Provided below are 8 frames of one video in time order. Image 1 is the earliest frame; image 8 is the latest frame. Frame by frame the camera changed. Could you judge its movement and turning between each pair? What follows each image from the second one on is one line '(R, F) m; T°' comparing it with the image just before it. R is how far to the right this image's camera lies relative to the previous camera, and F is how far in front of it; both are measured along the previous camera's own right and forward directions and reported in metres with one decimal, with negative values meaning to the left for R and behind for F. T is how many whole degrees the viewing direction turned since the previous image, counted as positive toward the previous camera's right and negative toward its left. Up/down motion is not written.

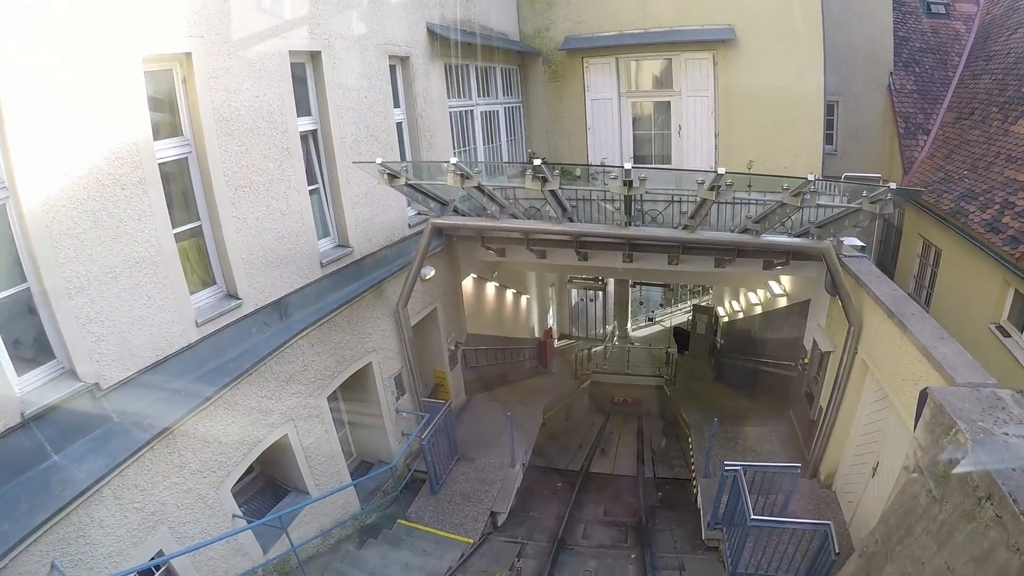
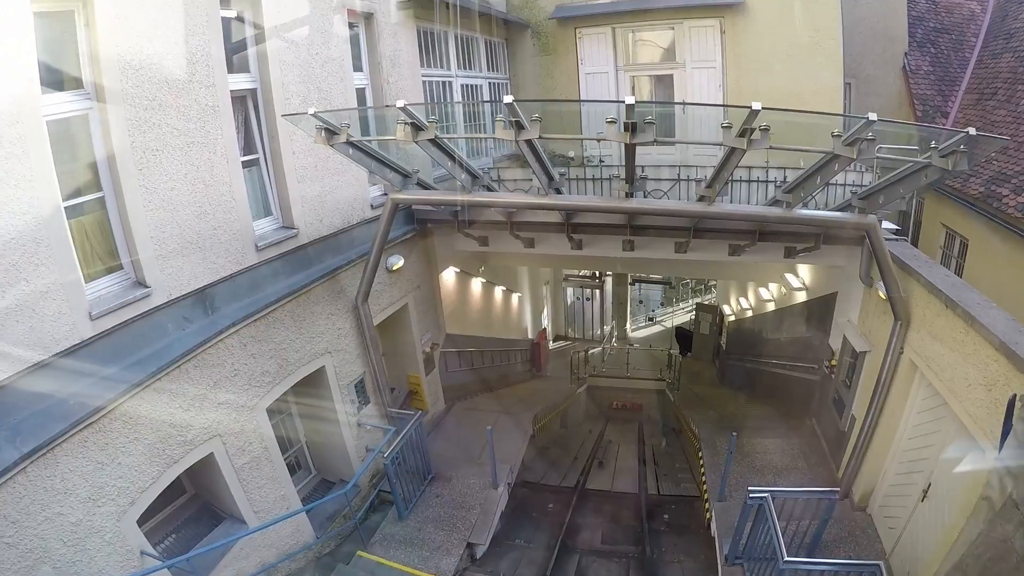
(+0.1, +0.8) m; 0°
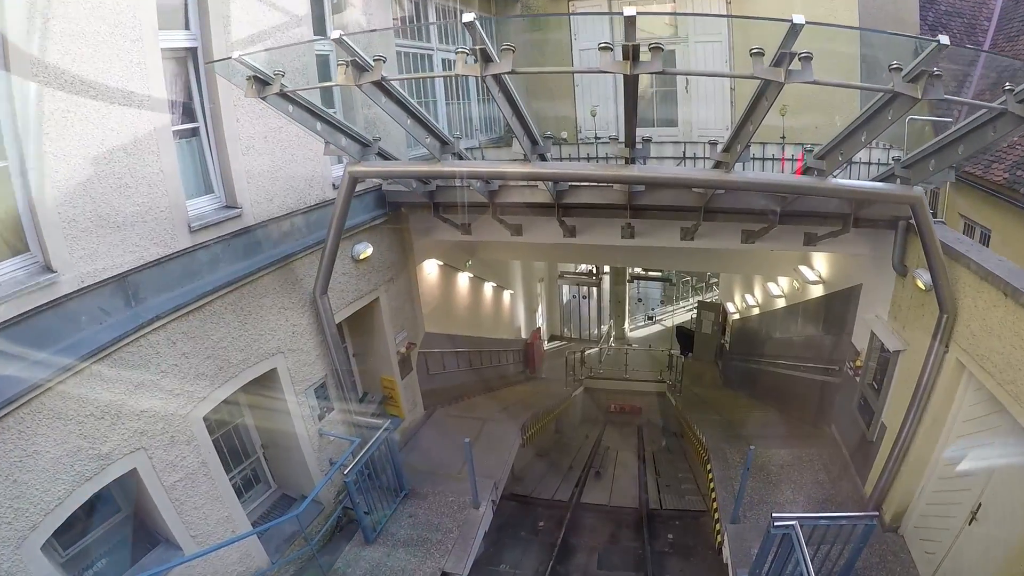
(+0.1, +0.6) m; 0°
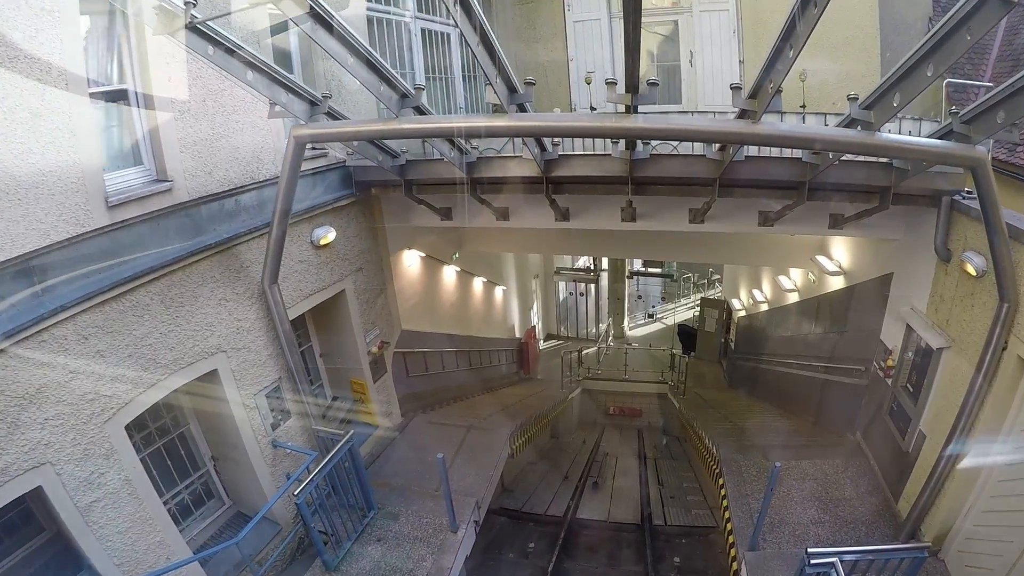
(+0.1, +0.6) m; 0°
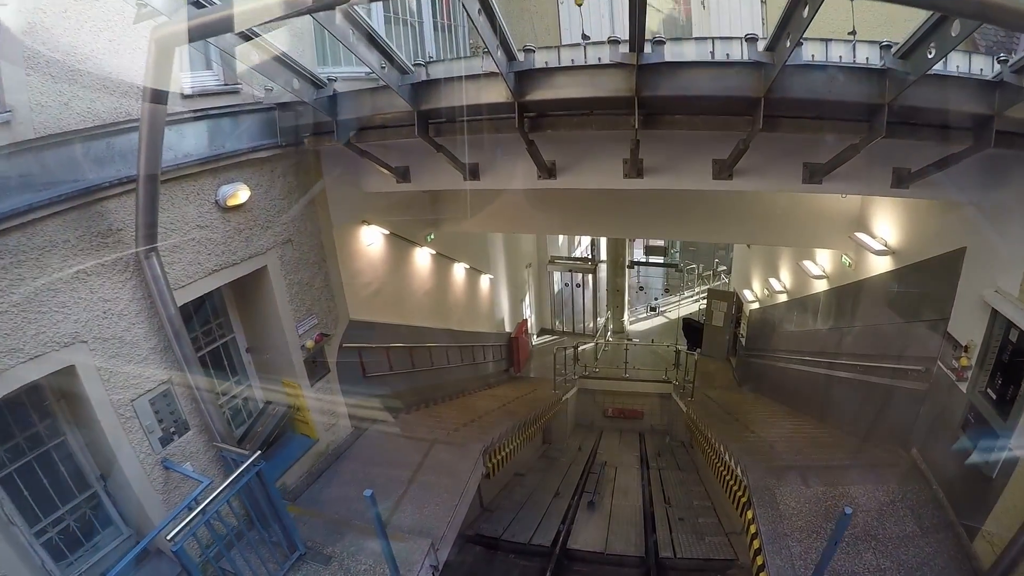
(+0.1, +0.9) m; 0°
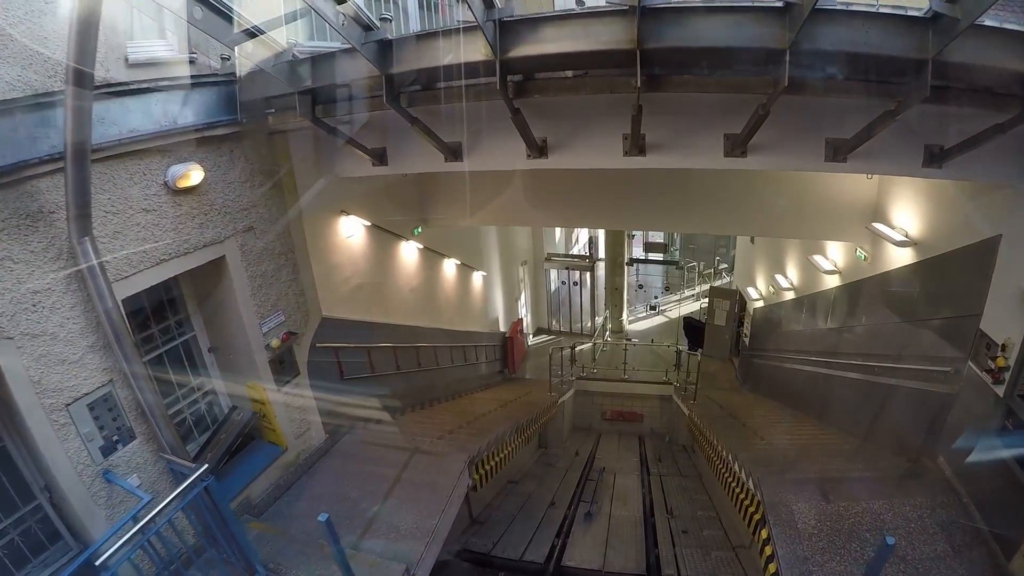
(0.0, +0.3) m; 0°
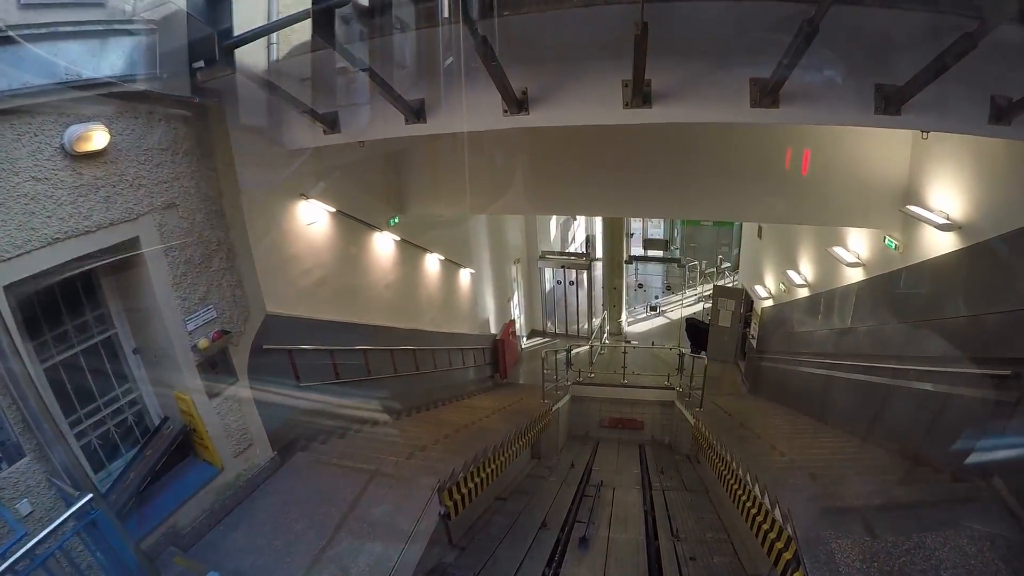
(+0.1, +0.5) m; 0°
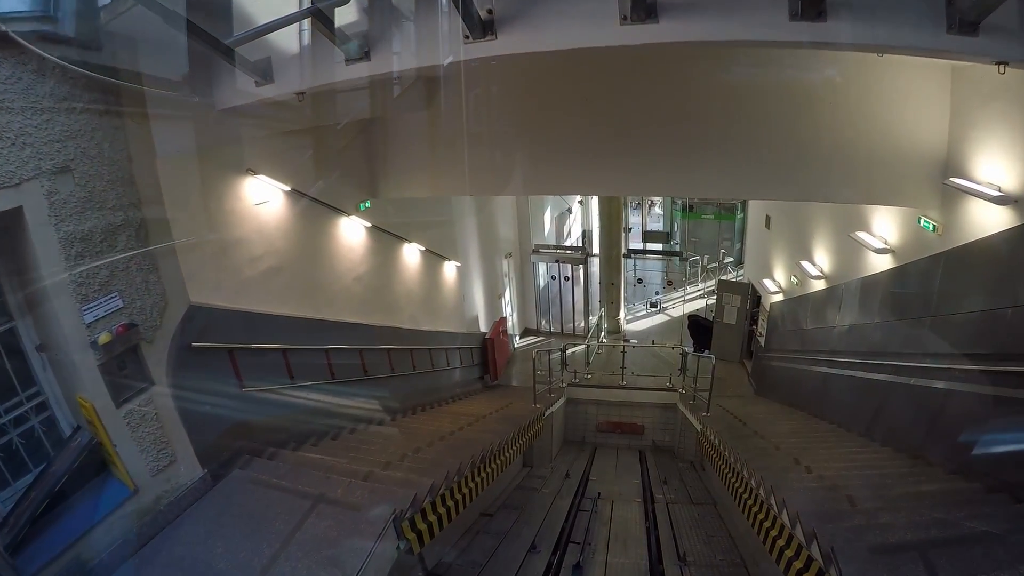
(+0.1, +0.5) m; 0°
